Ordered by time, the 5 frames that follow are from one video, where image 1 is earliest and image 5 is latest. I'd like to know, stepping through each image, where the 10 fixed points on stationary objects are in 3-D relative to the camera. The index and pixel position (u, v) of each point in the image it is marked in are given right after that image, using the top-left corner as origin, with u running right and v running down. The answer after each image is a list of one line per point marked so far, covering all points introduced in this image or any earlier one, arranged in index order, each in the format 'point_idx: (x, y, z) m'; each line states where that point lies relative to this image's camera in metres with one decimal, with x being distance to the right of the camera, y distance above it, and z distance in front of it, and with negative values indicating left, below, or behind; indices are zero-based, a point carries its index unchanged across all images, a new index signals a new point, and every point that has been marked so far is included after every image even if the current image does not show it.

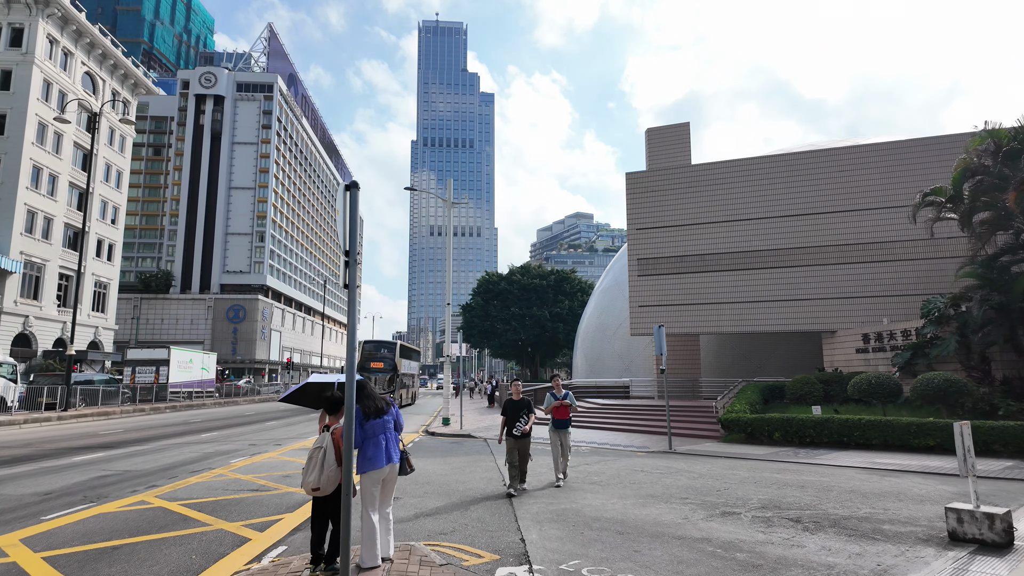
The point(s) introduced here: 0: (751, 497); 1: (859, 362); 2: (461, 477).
0: (+3.0, -2.6, +7.4) m
1: (+11.6, -2.5, +19.8) m
2: (-0.9, -3.1, +9.9) m
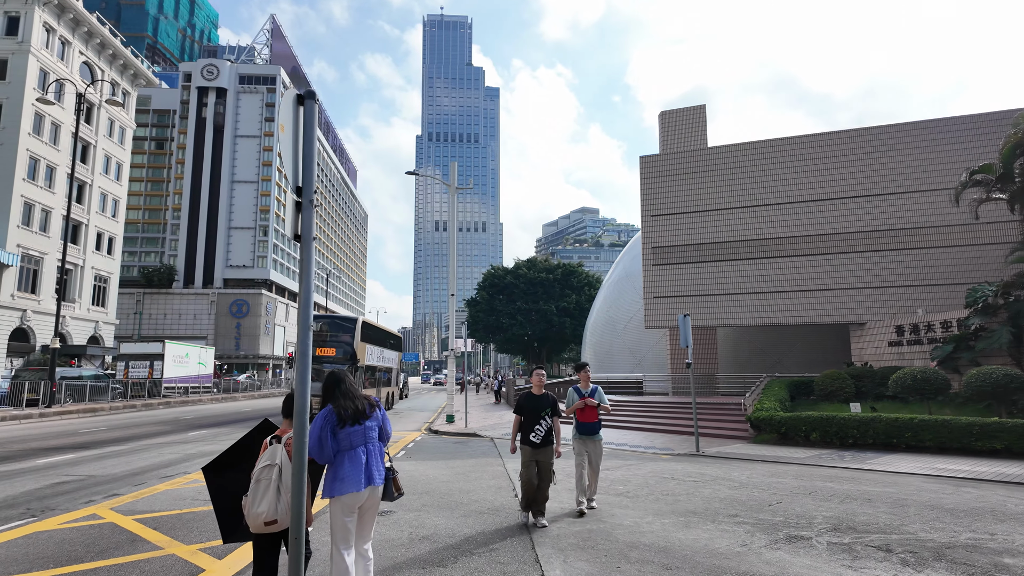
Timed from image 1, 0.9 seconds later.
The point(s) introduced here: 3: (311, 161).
0: (+3.1, -2.3, +6.1) m
1: (+11.8, -2.1, +18.5) m
2: (-0.7, -2.9, +8.6) m
3: (-1.1, +0.7, +3.2) m
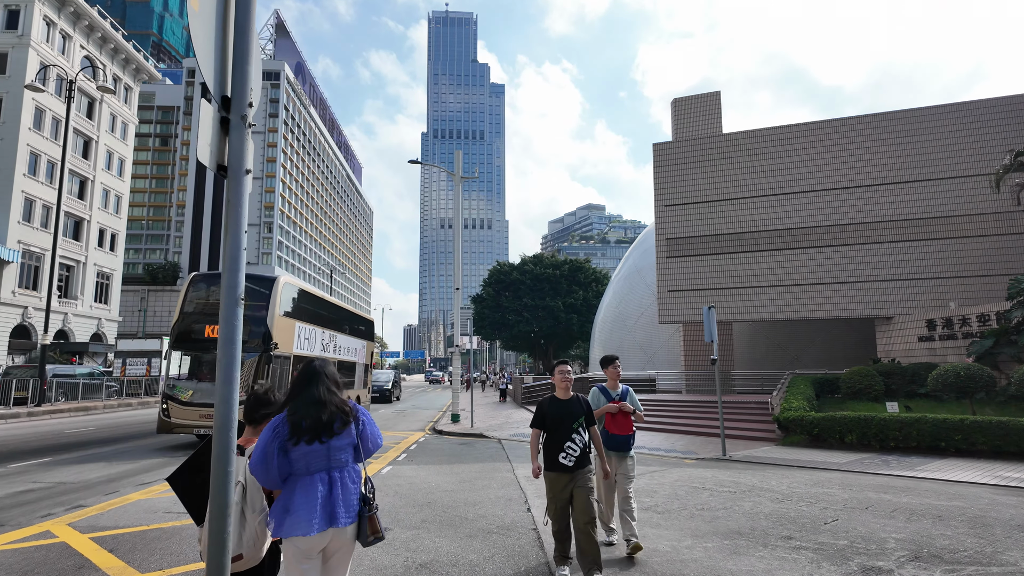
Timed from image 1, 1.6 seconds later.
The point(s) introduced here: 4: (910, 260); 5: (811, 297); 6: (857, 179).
0: (+3.3, -2.2, +5.2) m
1: (+12.1, -1.9, +17.5) m
2: (-0.5, -2.7, +7.7) m
3: (-1.0, +0.9, +2.3) m
4: (+12.7, +0.9, +19.0) m
5: (+10.1, -0.3, +20.0) m
6: (+11.6, +3.7, +20.0) m
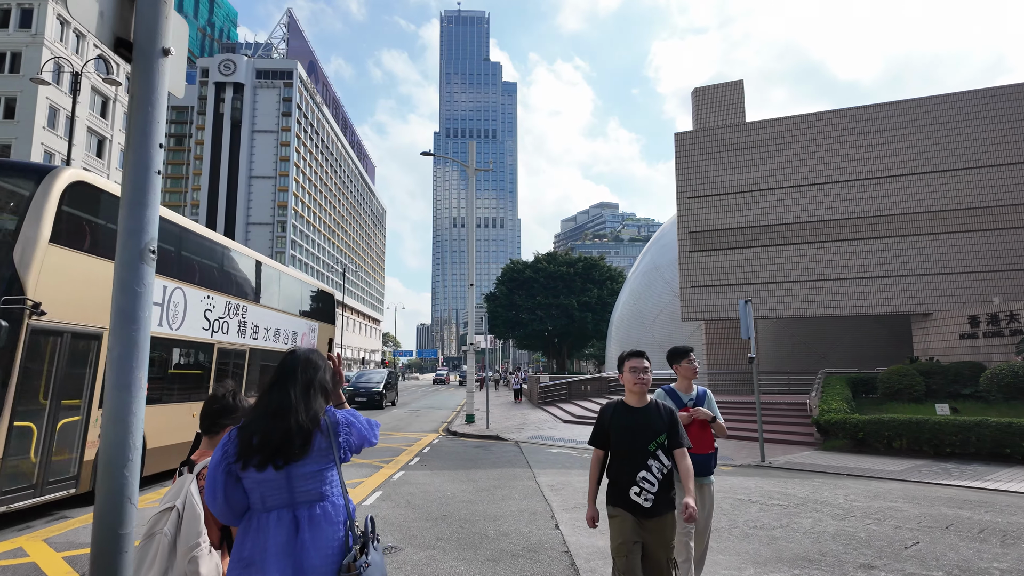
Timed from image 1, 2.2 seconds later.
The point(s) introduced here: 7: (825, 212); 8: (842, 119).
0: (+3.5, -2.1, +4.4) m
1: (+12.5, -1.7, +16.5) m
2: (-0.3, -2.6, +7.0) m
3: (-0.9, +1.0, +1.6) m
4: (+13.2, +1.1, +18.0) m
5: (+10.6, -0.2, +19.0) m
6: (+12.1, +3.8, +19.0) m
7: (+10.3, +2.5, +19.6) m
8: (+11.0, +5.6, +19.7) m
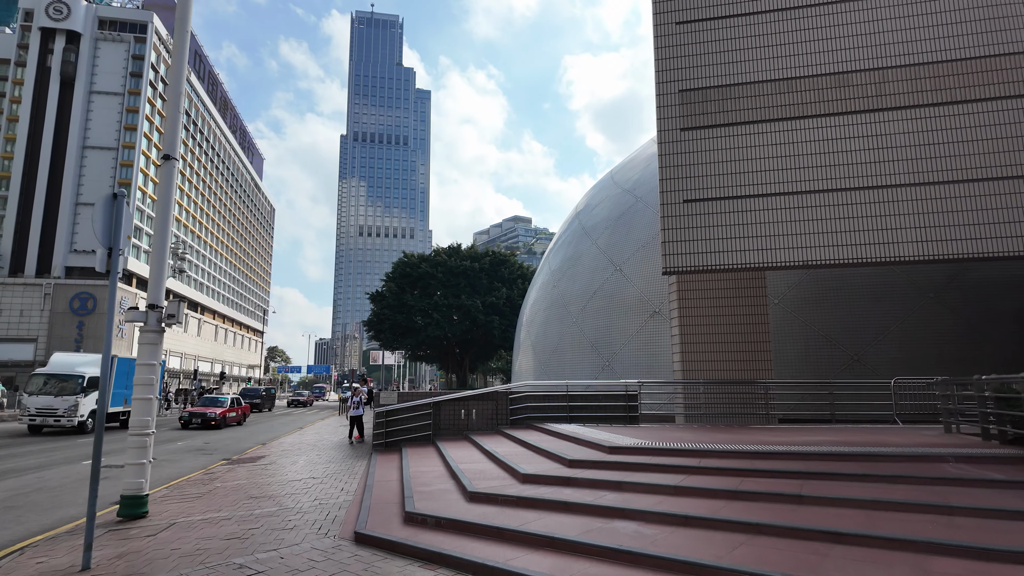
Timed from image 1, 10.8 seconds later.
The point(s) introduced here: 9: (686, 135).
0: (+2.5, -0.1, -6.8) m
1: (+9.7, -0.4, +6.5) m
2: (-1.6, -0.6, -4.7) m
3: (-1.3, +3.1, -10.1) m
4: (+10.2, +2.4, +8.3) m
5: (+7.4, +1.2, +8.8) m
6: (+9.0, +5.1, +9.1) m
7: (+7.1, +3.8, +9.4) m
8: (+7.8, +6.9, +9.8) m
9: (+2.8, +3.0, +10.4) m
